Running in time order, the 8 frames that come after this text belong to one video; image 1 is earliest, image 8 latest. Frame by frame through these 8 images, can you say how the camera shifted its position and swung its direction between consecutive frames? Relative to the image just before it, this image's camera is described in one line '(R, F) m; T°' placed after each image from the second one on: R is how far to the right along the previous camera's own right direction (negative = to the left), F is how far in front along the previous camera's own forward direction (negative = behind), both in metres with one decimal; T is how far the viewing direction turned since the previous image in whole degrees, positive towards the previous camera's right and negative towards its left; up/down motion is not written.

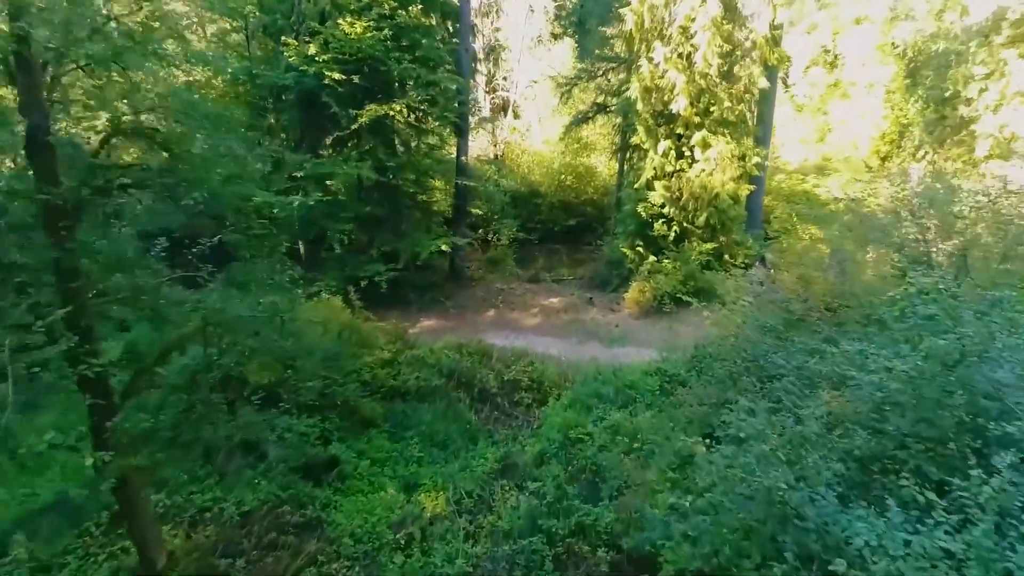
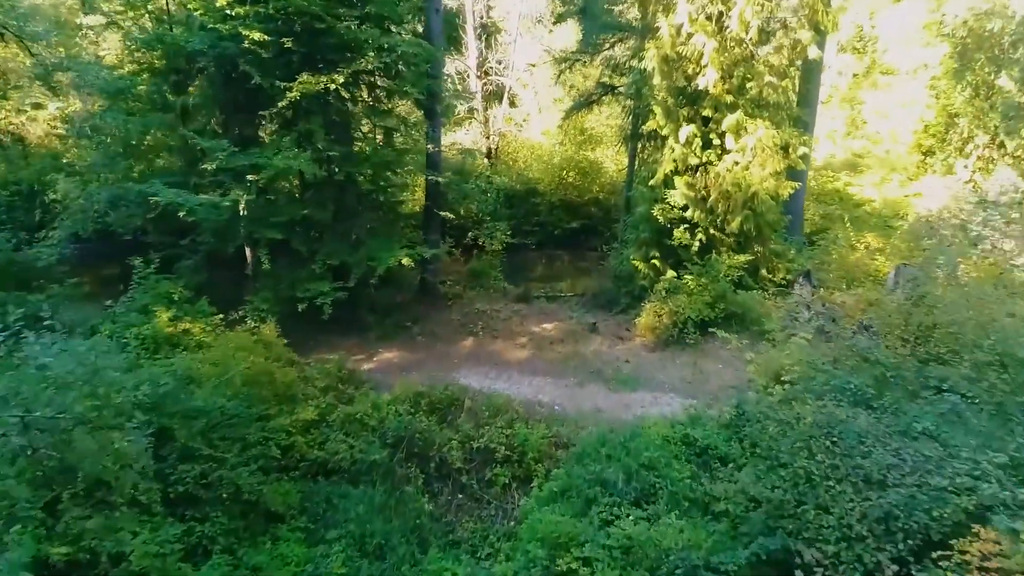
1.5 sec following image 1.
(+0.4, +3.2) m; -1°
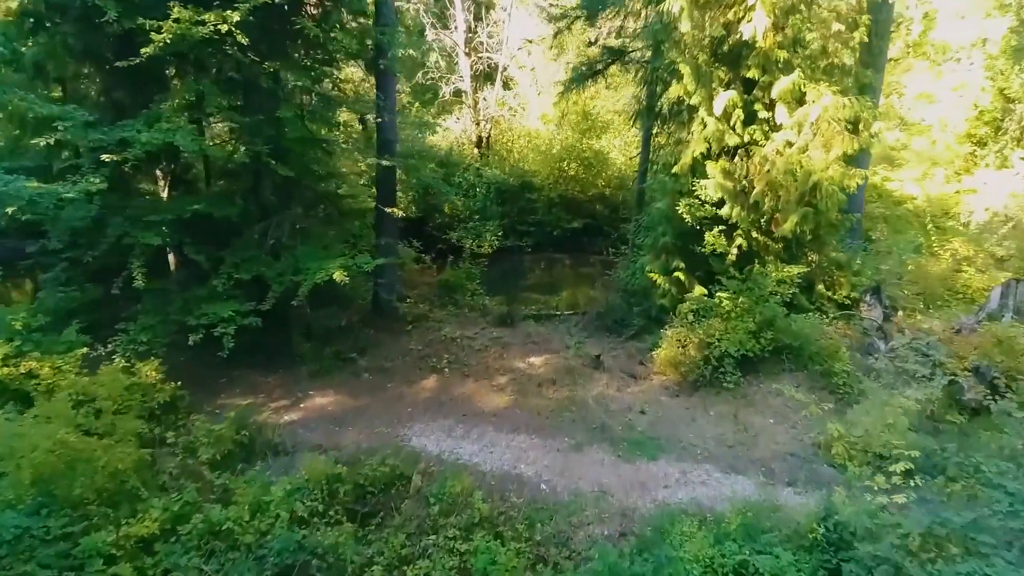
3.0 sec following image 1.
(+0.4, +3.1) m; 0°
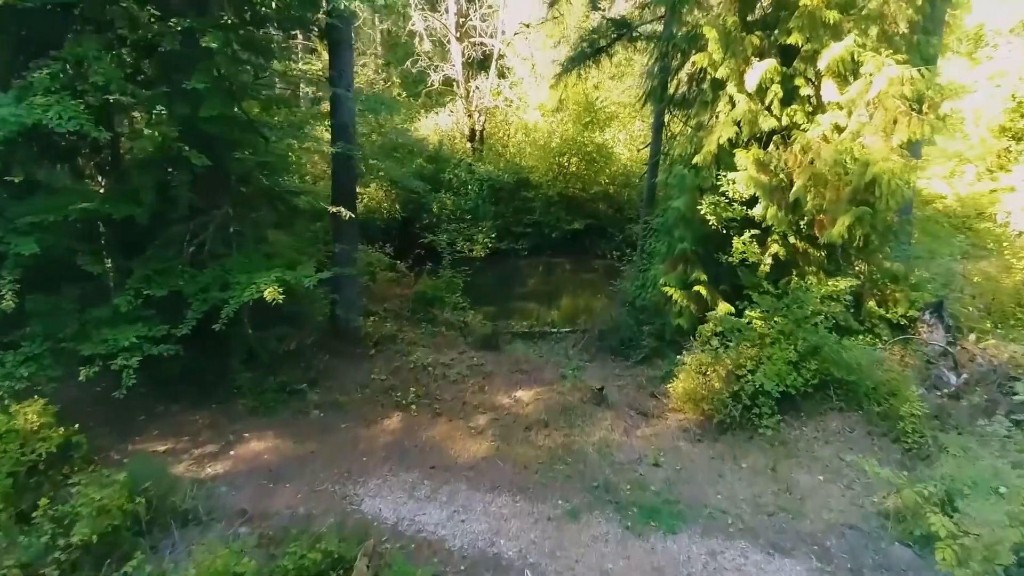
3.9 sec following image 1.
(+0.2, +1.8) m; 0°
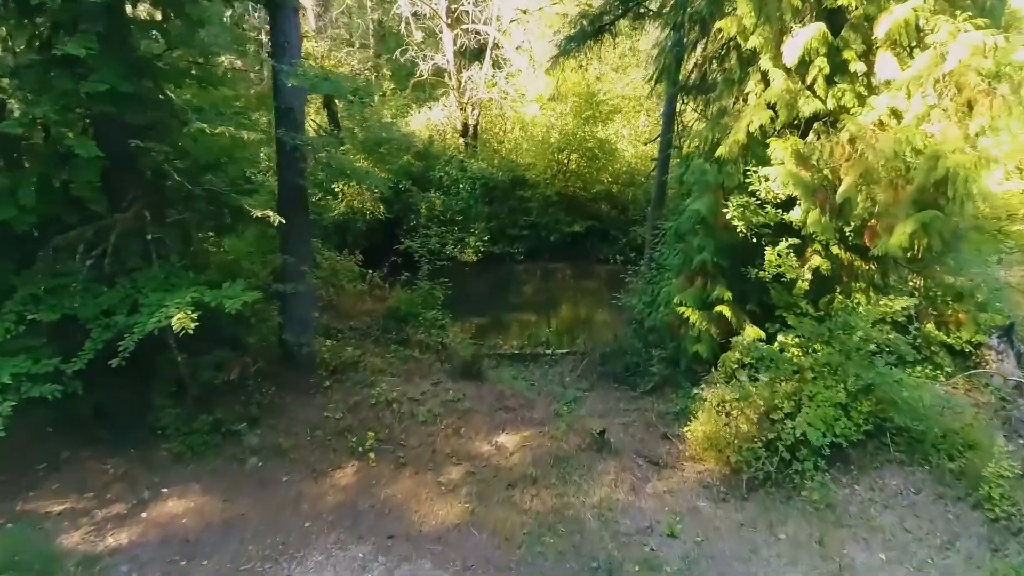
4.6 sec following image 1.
(+0.2, +1.4) m; 0°
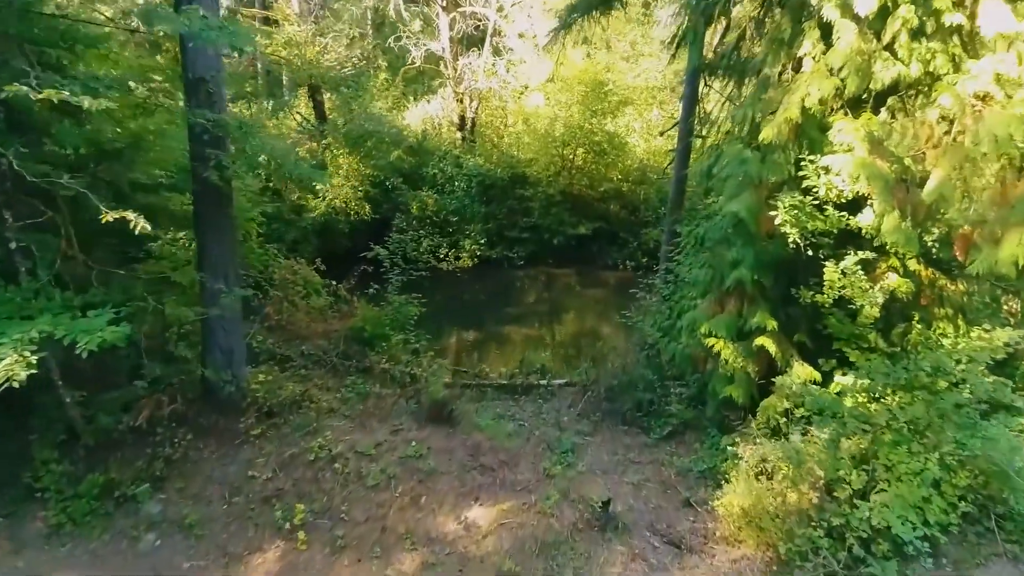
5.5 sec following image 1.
(+0.2, +1.5) m; -1°
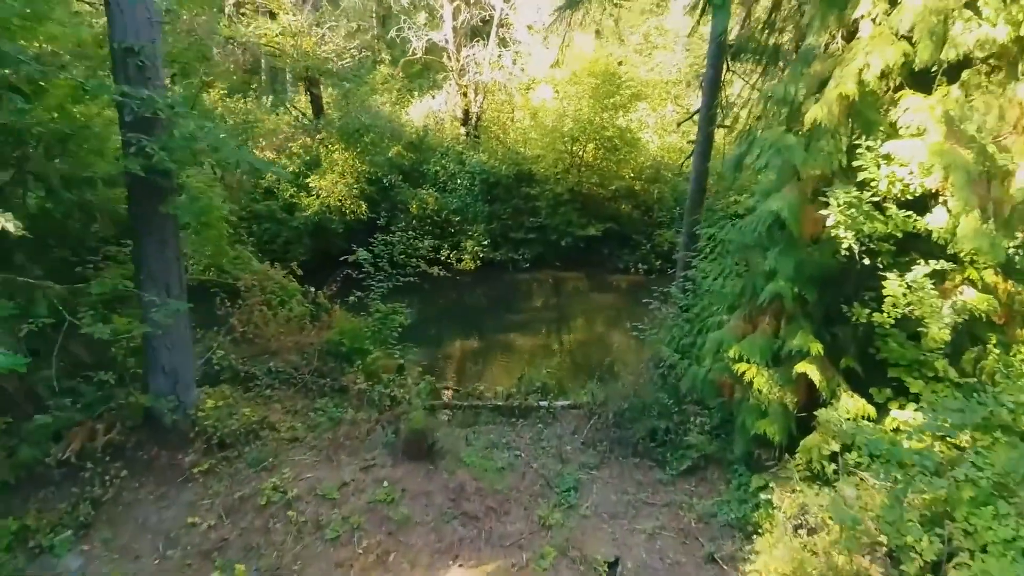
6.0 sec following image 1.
(+0.1, +0.8) m; -1°
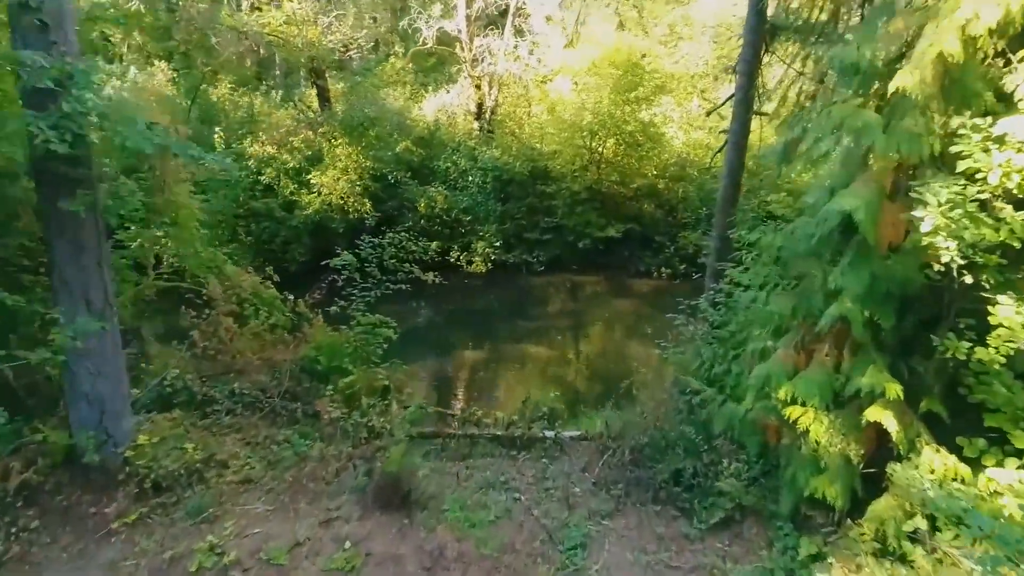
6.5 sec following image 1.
(+0.1, +0.9) m; -2°
